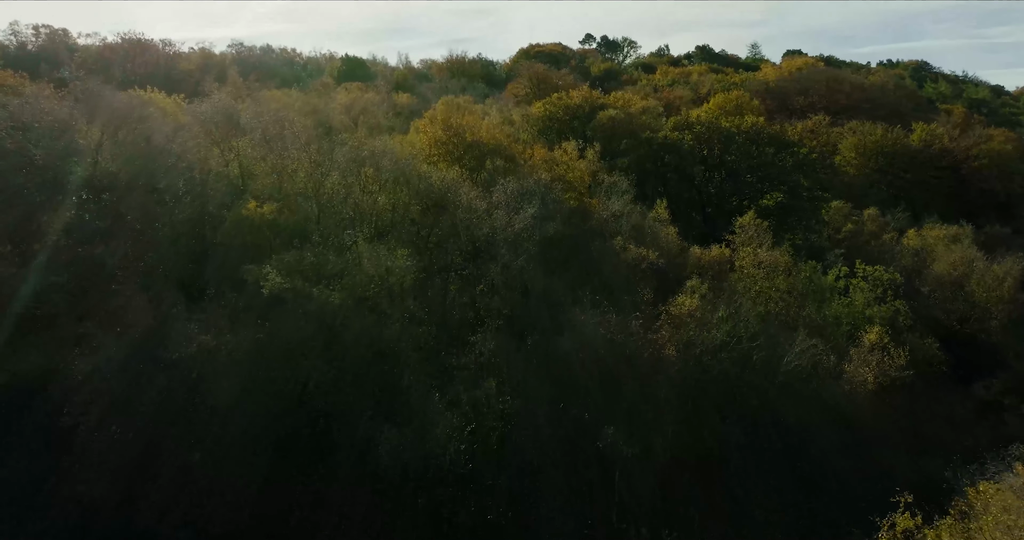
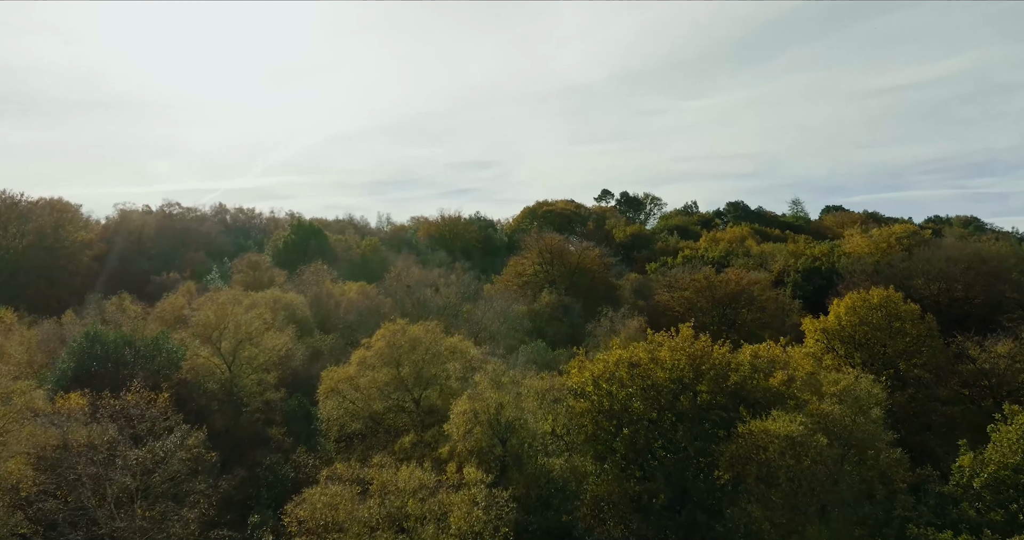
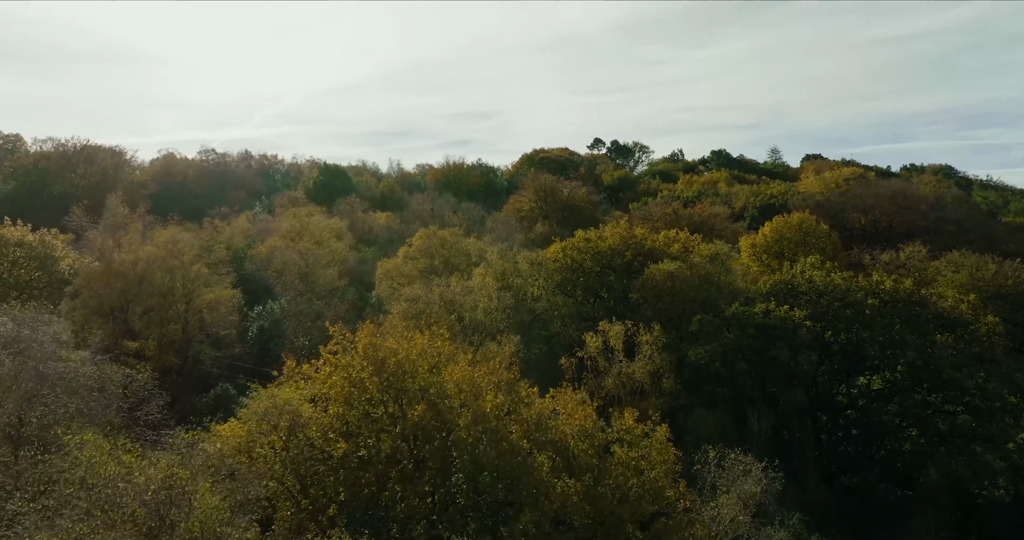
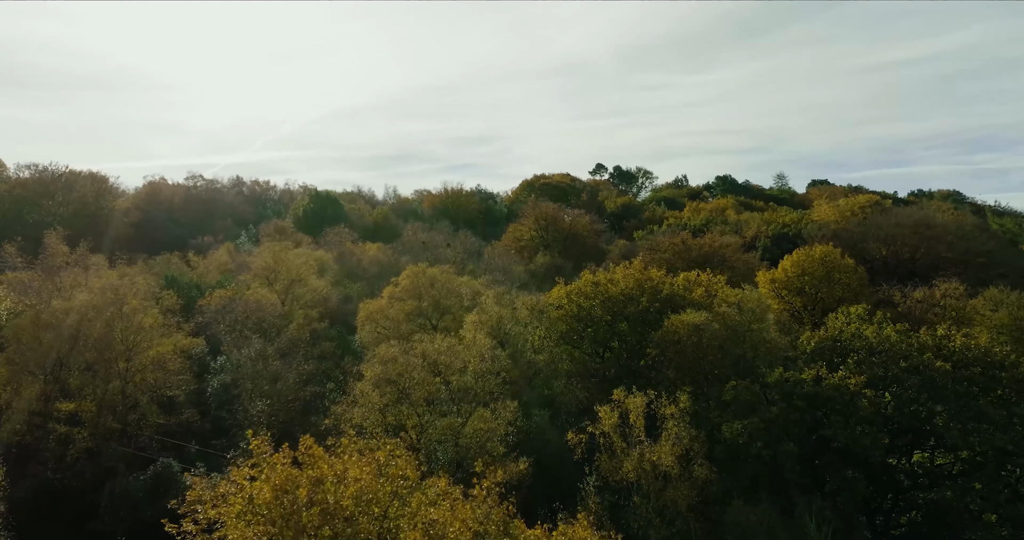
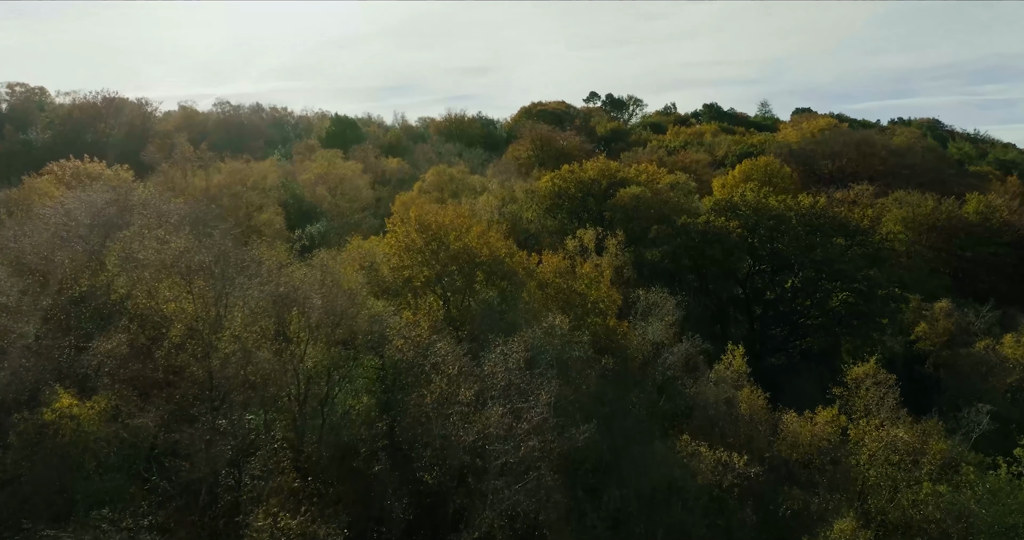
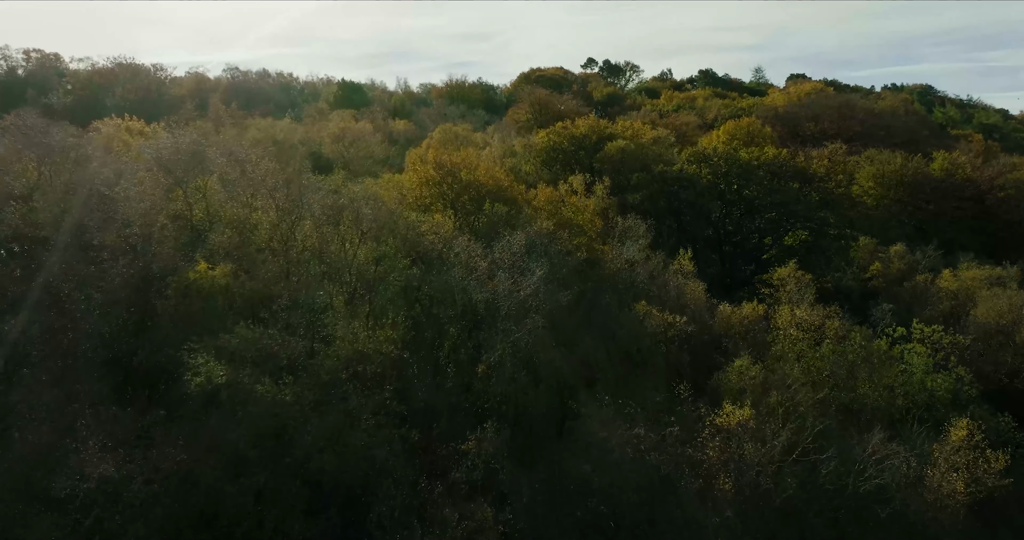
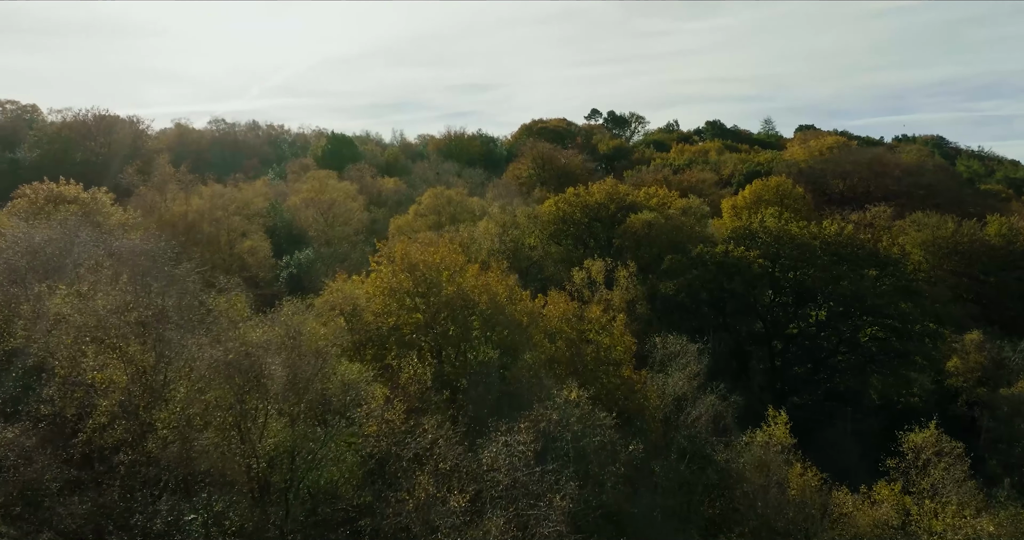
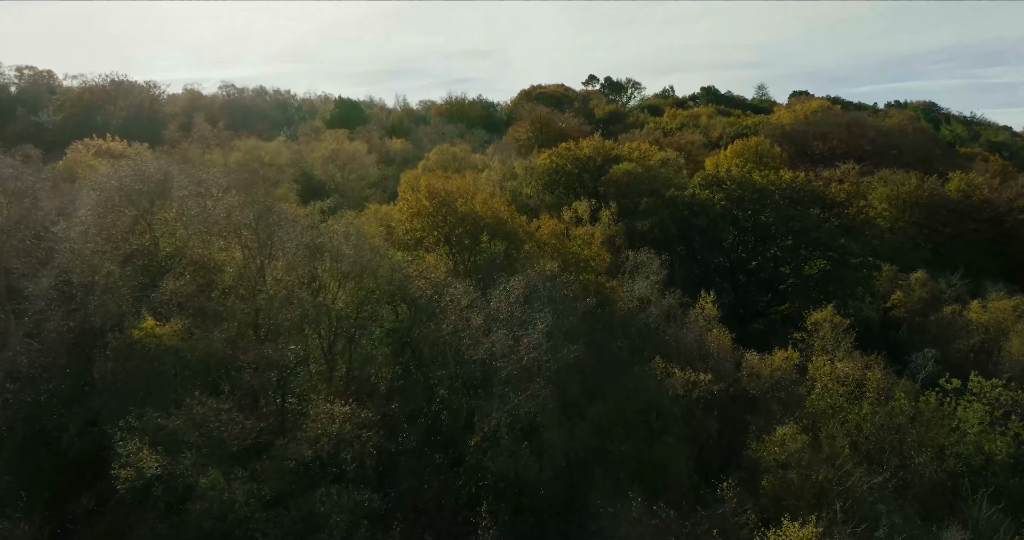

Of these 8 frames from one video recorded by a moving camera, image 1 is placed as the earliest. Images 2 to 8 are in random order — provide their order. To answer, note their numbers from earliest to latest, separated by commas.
6, 8, 5, 7, 3, 4, 2
